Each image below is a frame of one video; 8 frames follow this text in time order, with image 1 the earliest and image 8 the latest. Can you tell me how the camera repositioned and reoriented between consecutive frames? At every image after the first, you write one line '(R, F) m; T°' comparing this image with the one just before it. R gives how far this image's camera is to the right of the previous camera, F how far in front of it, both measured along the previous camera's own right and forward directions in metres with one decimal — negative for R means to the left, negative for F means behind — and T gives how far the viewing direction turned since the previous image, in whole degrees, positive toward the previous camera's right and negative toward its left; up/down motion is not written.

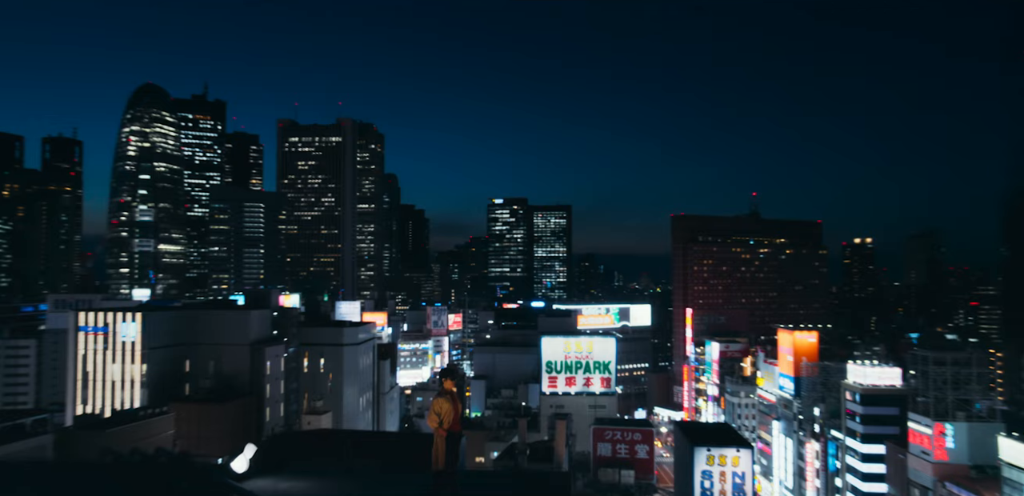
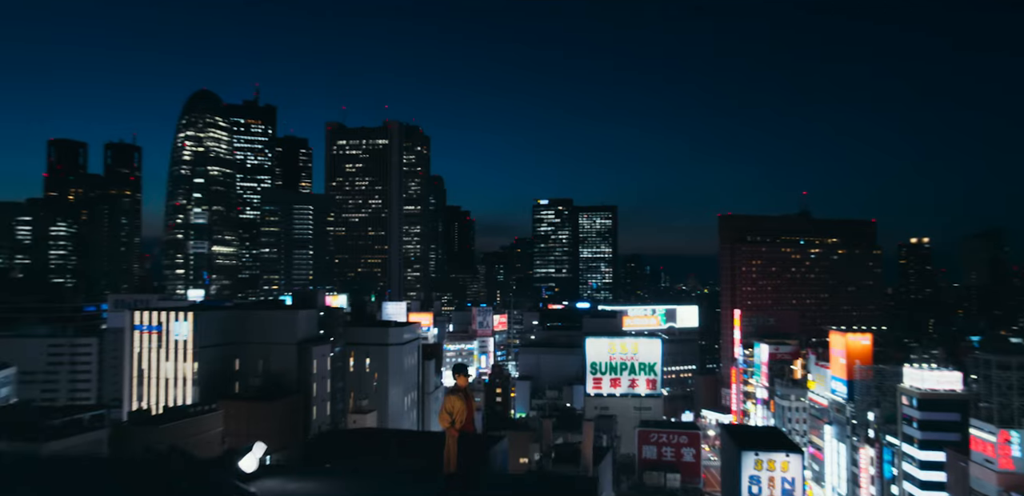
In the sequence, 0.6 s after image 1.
(+0.3, 0.0) m; -4°
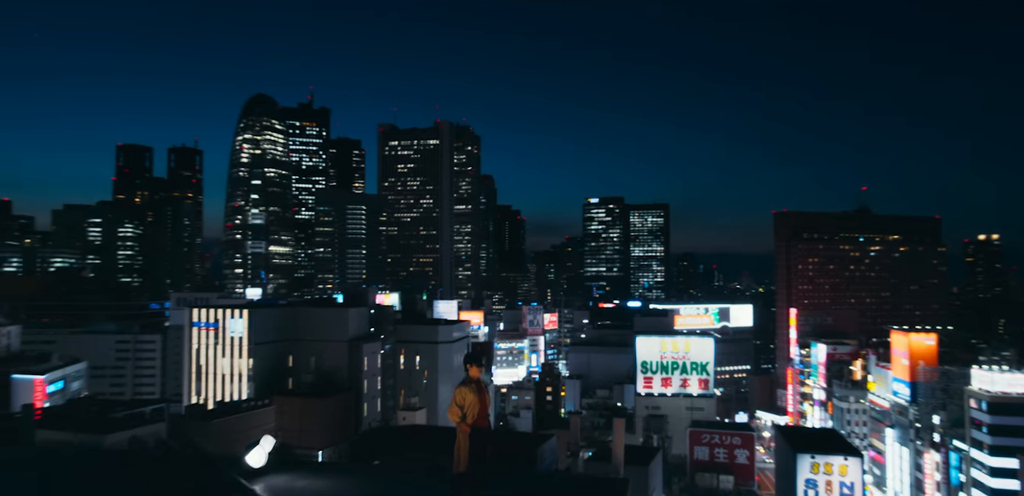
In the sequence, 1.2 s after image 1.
(+0.4, 0.0) m; -4°
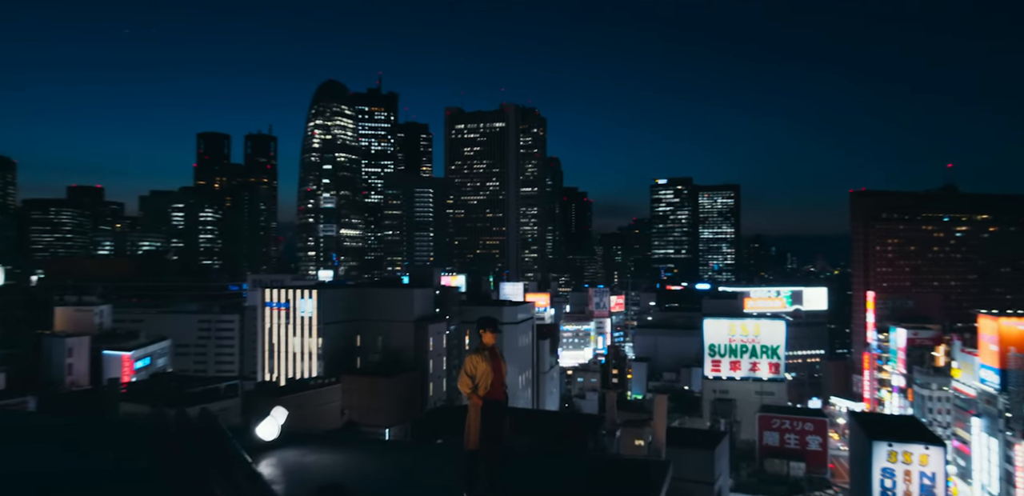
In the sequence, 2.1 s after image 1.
(+0.4, 0.0) m; -6°
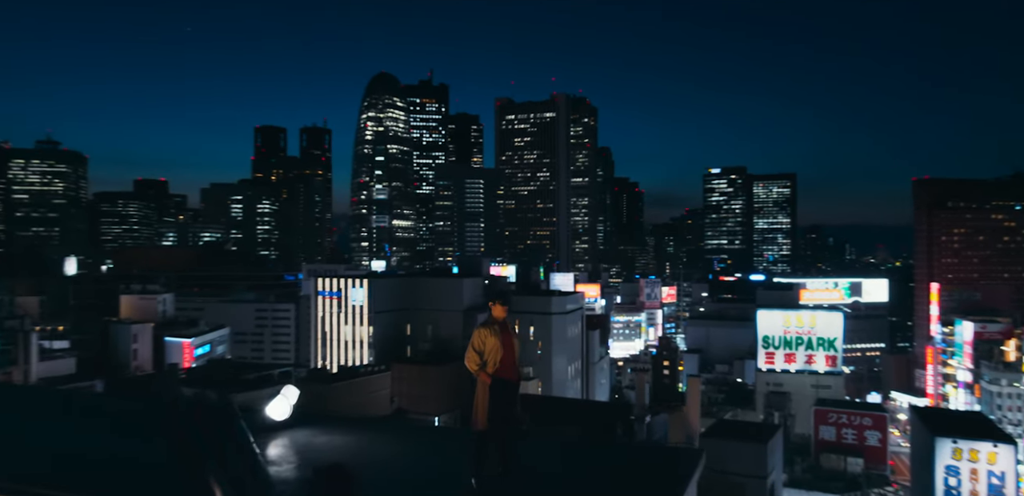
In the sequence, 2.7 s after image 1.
(+0.3, 0.0) m; -4°
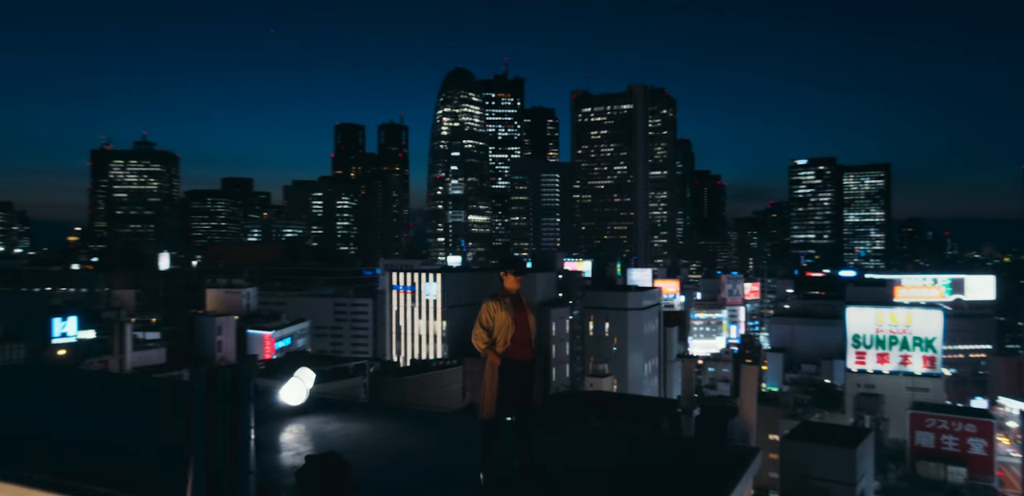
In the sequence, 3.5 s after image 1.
(+0.3, +0.4) m; -6°
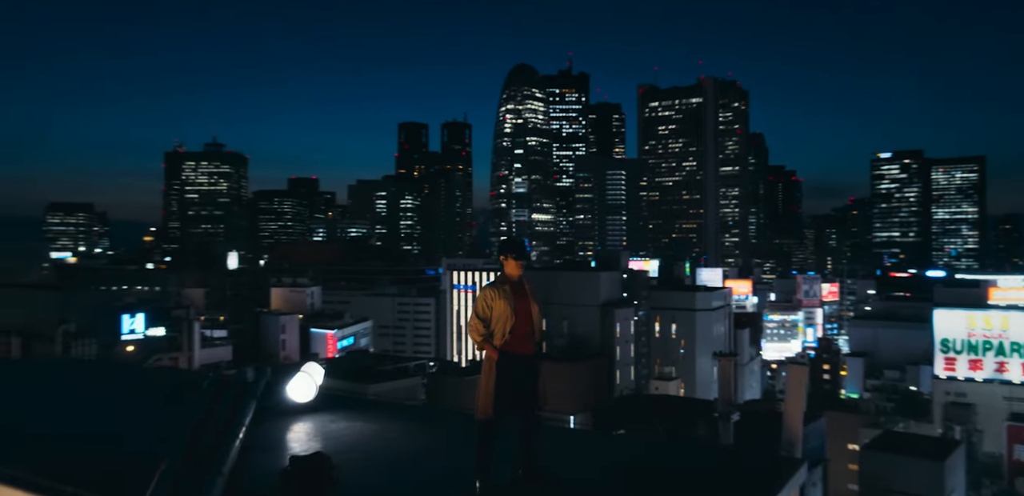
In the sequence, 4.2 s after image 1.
(+0.3, +0.6) m; -5°
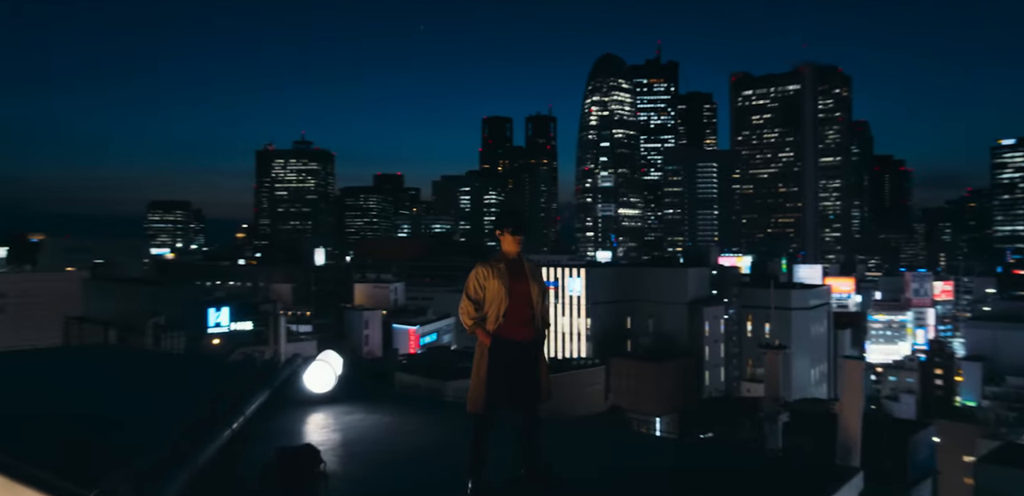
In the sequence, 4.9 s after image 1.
(+0.3, +0.6) m; -7°
